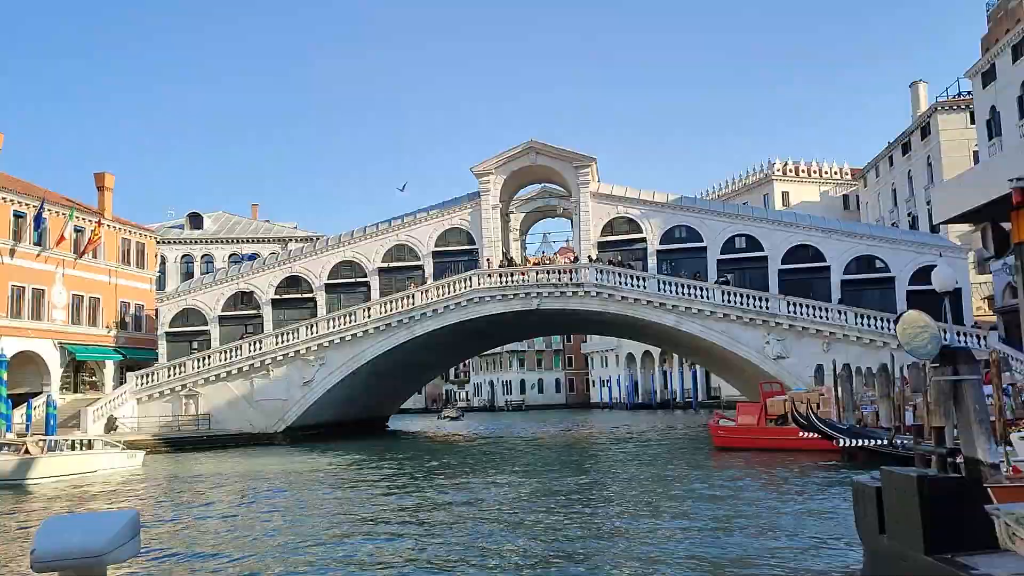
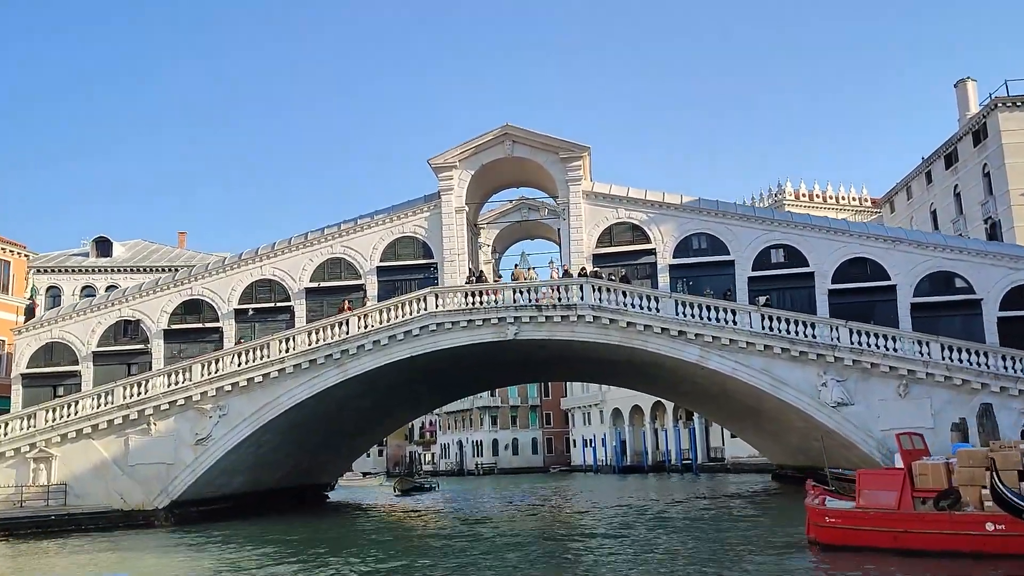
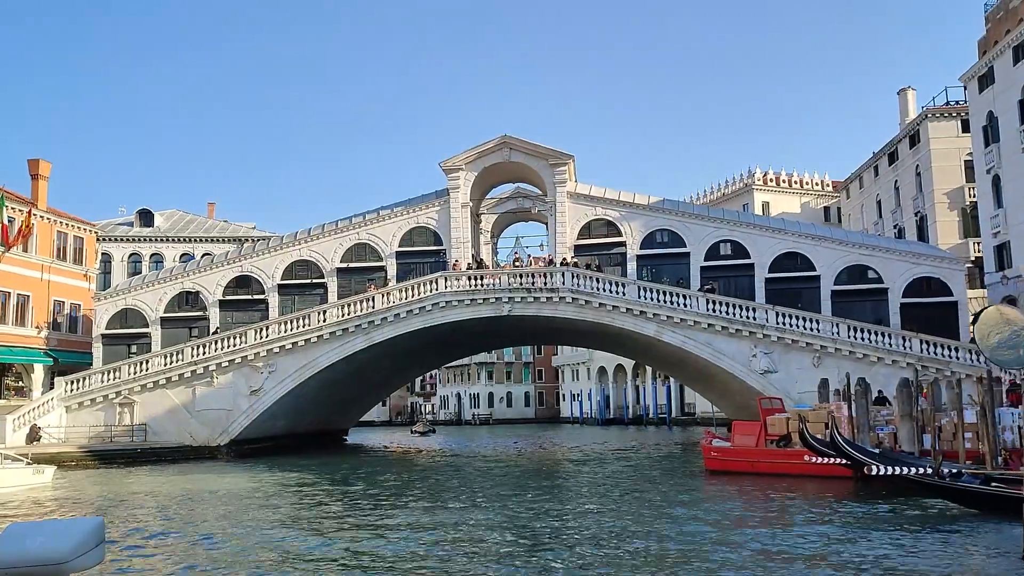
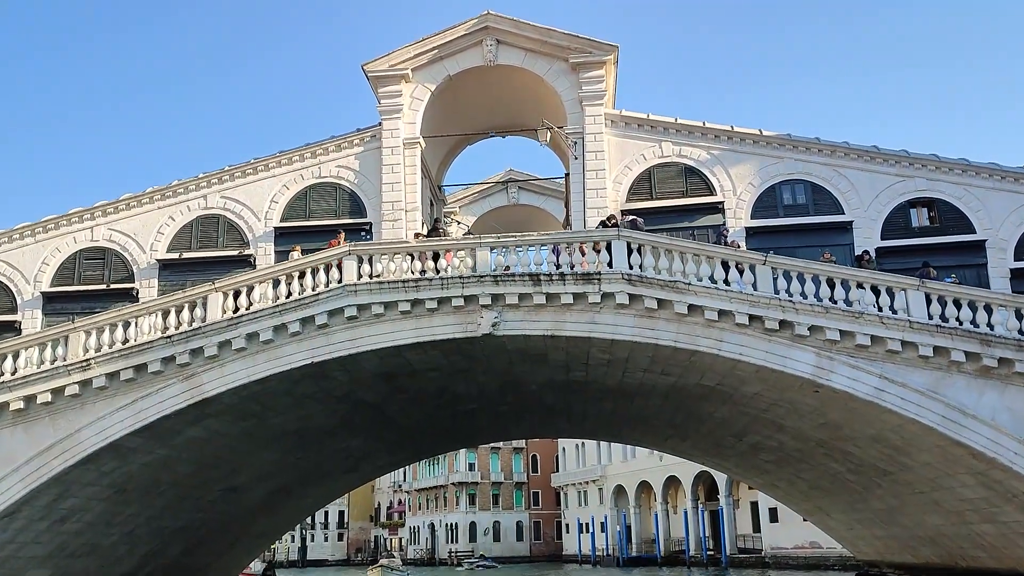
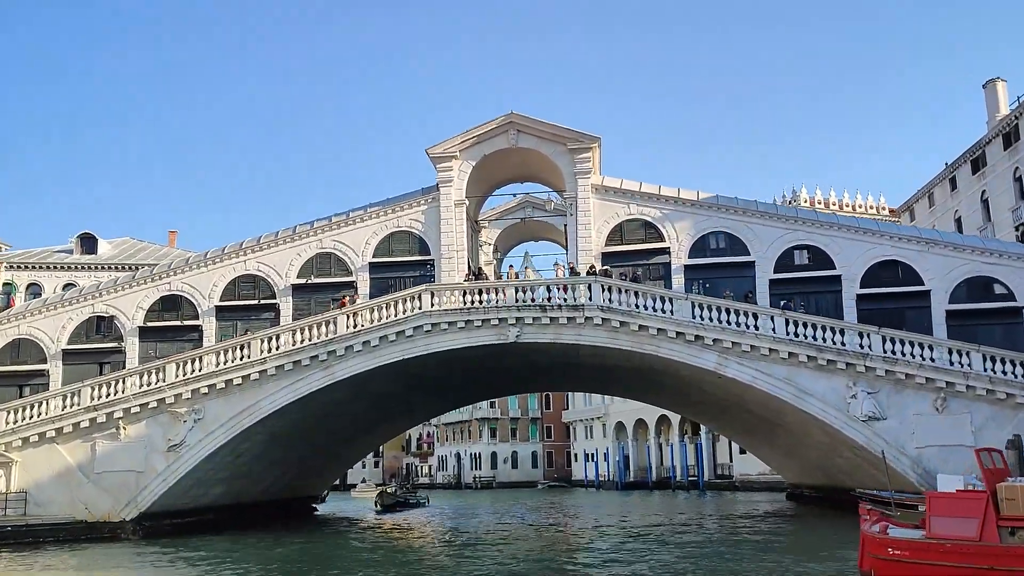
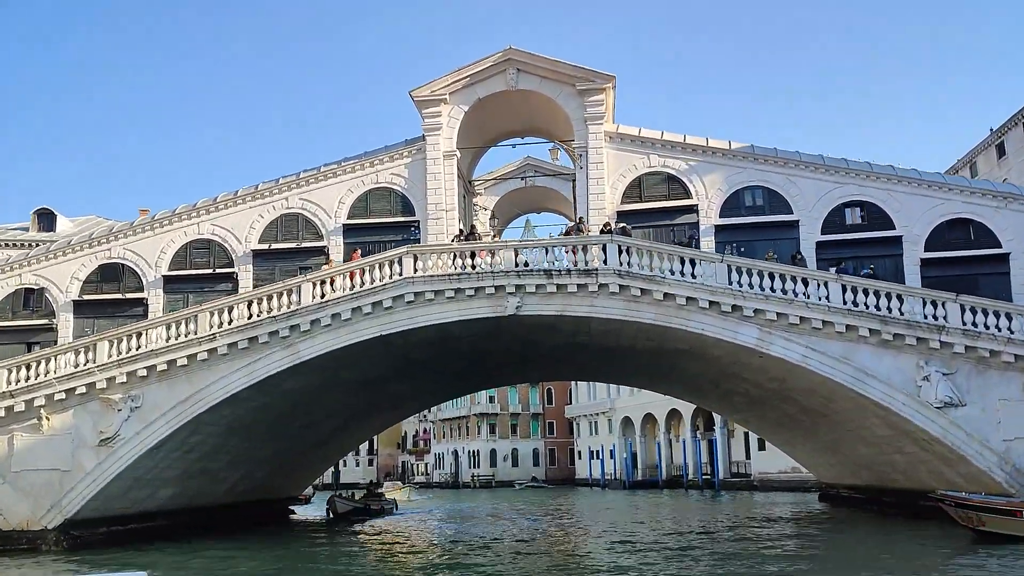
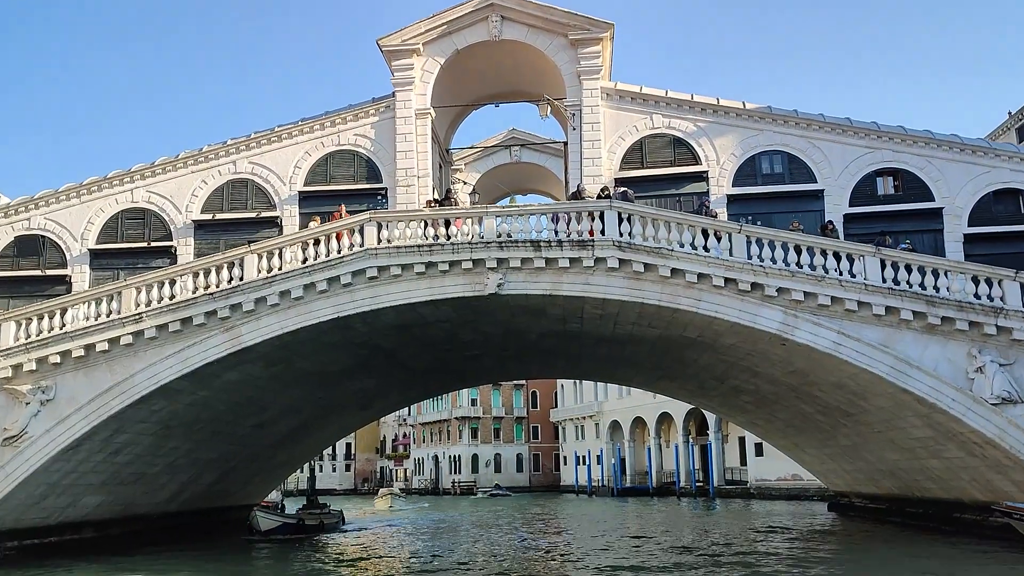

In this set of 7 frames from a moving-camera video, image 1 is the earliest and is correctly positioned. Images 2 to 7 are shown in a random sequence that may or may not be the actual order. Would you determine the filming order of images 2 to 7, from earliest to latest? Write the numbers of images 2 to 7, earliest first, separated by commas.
3, 2, 5, 6, 7, 4
